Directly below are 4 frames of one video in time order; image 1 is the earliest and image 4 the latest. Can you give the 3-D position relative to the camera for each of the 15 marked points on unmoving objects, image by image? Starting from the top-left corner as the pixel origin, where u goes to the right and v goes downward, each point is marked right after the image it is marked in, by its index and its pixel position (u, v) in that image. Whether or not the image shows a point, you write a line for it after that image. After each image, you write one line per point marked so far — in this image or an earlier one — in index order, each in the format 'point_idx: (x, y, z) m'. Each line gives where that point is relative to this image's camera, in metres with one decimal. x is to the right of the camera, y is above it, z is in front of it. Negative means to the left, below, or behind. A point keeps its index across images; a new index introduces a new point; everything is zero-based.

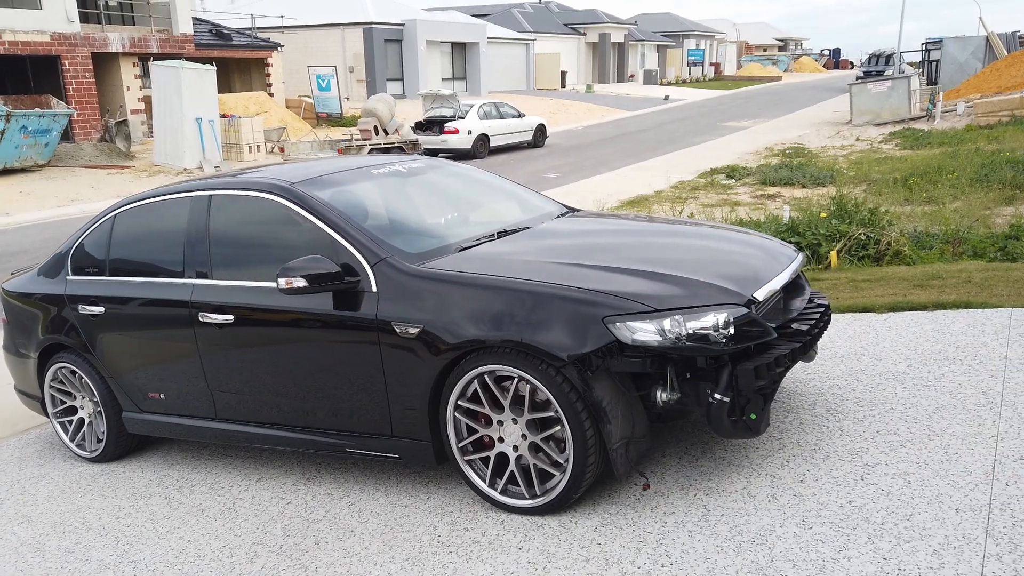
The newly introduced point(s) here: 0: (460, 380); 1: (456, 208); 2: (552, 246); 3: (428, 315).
0: (-0.2, -0.4, +3.5) m
1: (-0.4, +0.5, +4.9) m
2: (+0.2, +0.2, +4.2) m
3: (-0.4, -0.1, +3.6) m
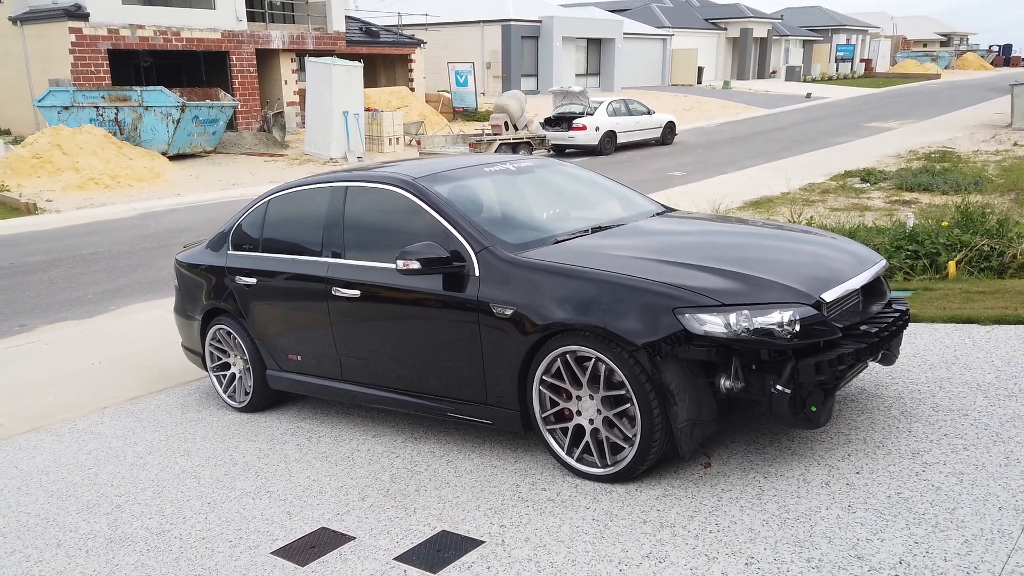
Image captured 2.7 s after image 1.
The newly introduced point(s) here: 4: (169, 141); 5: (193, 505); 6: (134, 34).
0: (+0.2, -0.4, +4.0) m
1: (+0.3, +0.6, +5.4) m
2: (+0.8, +0.3, +4.5) m
3: (+0.1, -0.1, +4.1) m
4: (-8.6, +3.7, +19.5) m
5: (-1.8, -1.2, +4.4) m
6: (-9.4, +6.4, +19.5) m
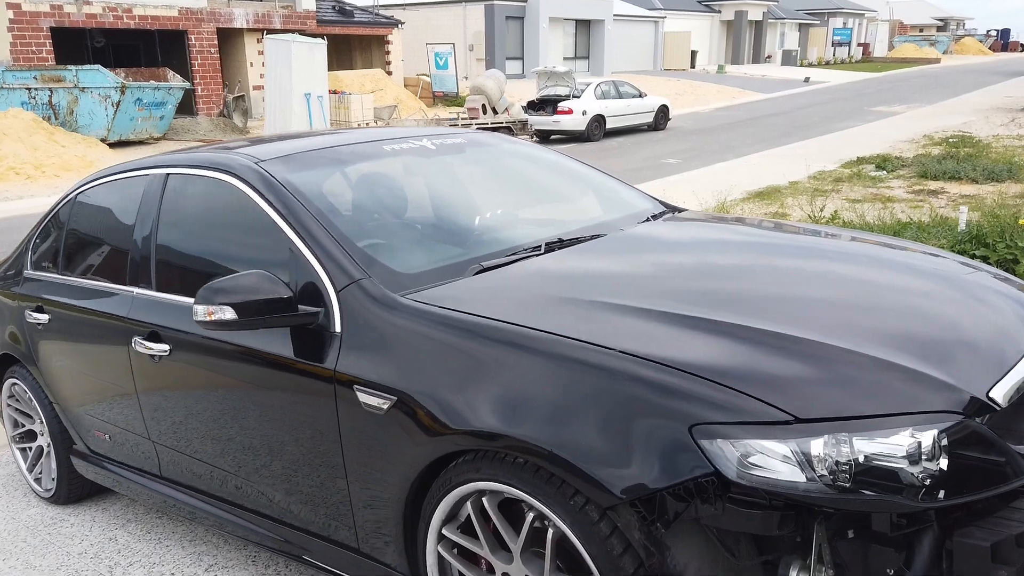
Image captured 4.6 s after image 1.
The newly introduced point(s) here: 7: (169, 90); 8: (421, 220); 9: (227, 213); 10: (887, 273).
0: (-0.2, -0.6, +2.1) m
1: (-0.1, +0.4, +3.5) m
2: (+0.4, +0.1, +2.7) m
3: (-0.3, -0.3, +2.2) m
4: (-9.2, +3.7, +17.5) m
5: (-2.1, -1.4, +2.5) m
6: (-10.0, +6.3, +17.5) m
7: (-8.2, +4.7, +18.3) m
8: (-0.4, +0.3, +3.1) m
9: (-1.1, +0.3, +3.1) m
10: (+1.4, +0.1, +2.8) m
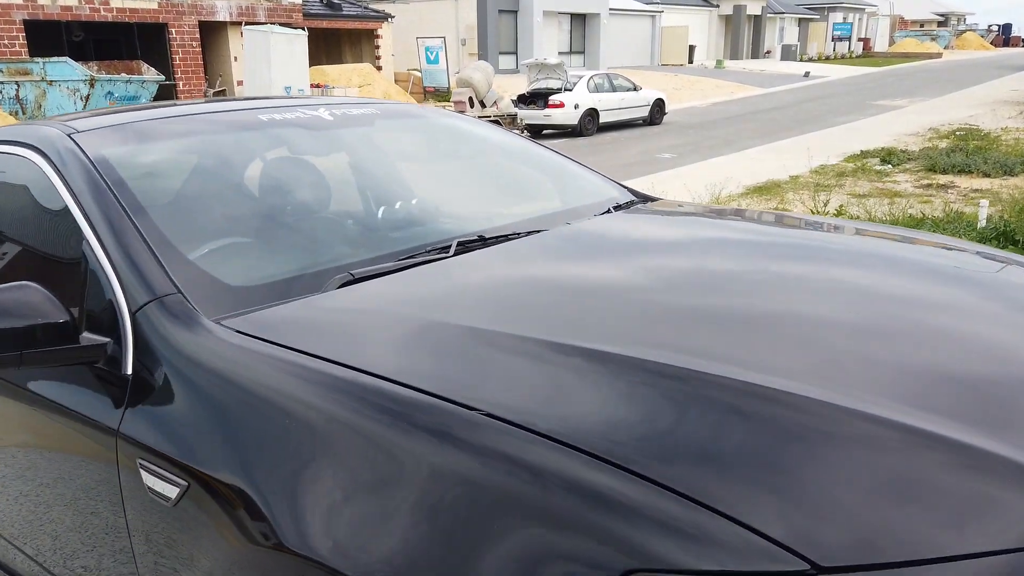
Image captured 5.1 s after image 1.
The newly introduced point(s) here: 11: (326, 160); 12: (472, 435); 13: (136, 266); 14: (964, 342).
0: (-0.4, -0.6, +1.4) m
1: (-0.3, +0.4, +2.7) m
2: (+0.1, 0.0, +1.9) m
3: (-0.6, -0.3, +1.5) m
4: (-9.4, +3.6, +16.8) m
5: (-2.4, -1.5, +1.7) m
6: (-10.3, +6.3, +16.7) m
7: (-8.4, +4.6, +17.5) m
8: (-0.6, +0.2, +2.4) m
9: (-1.4, +0.3, +2.3) m
10: (+1.1, 0.0, +2.1) m
11: (-0.7, +0.4, +2.6) m
12: (-0.1, -0.2, +1.2) m
13: (-0.8, +0.1, +1.9) m
14: (+1.0, -0.1, +1.5) m
